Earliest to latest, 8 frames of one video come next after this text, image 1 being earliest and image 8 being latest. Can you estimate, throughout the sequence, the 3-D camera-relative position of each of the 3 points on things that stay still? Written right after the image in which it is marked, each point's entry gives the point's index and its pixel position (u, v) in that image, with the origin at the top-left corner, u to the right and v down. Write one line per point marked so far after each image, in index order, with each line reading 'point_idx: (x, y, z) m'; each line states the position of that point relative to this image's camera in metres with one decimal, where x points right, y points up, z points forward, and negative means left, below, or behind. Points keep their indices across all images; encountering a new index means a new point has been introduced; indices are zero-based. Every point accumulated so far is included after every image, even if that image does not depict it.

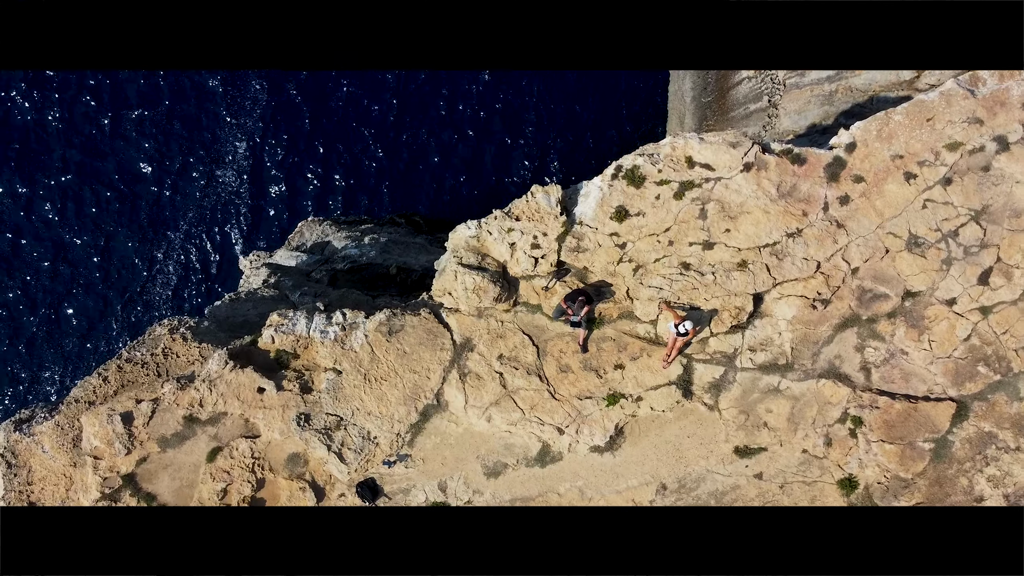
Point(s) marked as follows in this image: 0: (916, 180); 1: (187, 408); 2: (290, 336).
0: (+9.6, +2.6, +14.2) m
1: (-8.2, -3.0, +15.0) m
2: (-5.7, -1.2, +15.4) m
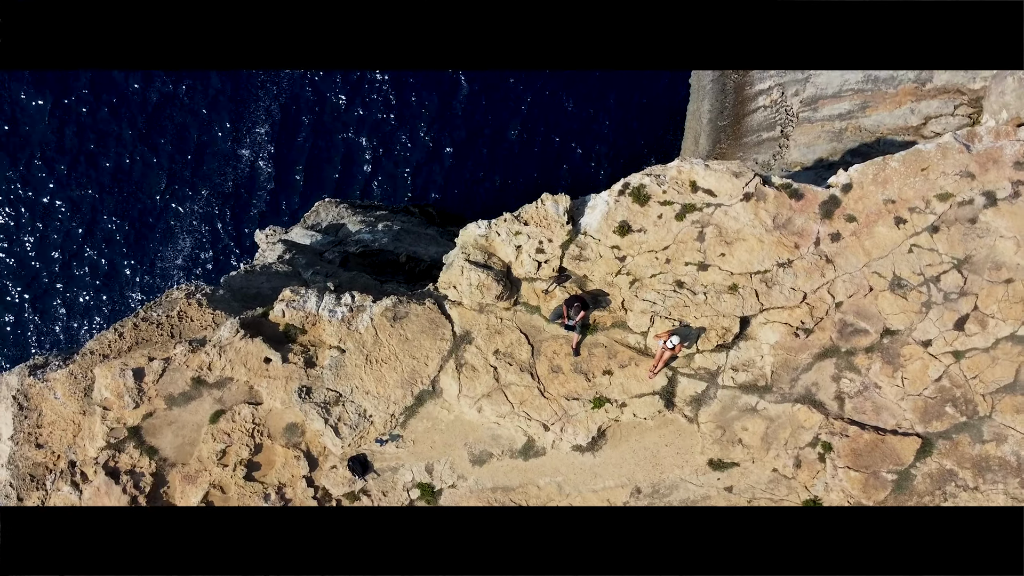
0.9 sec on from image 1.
0: (+9.8, +1.6, +14.9) m
1: (-8.4, -2.2, +15.8) m
2: (-5.8, -0.6, +16.2) m
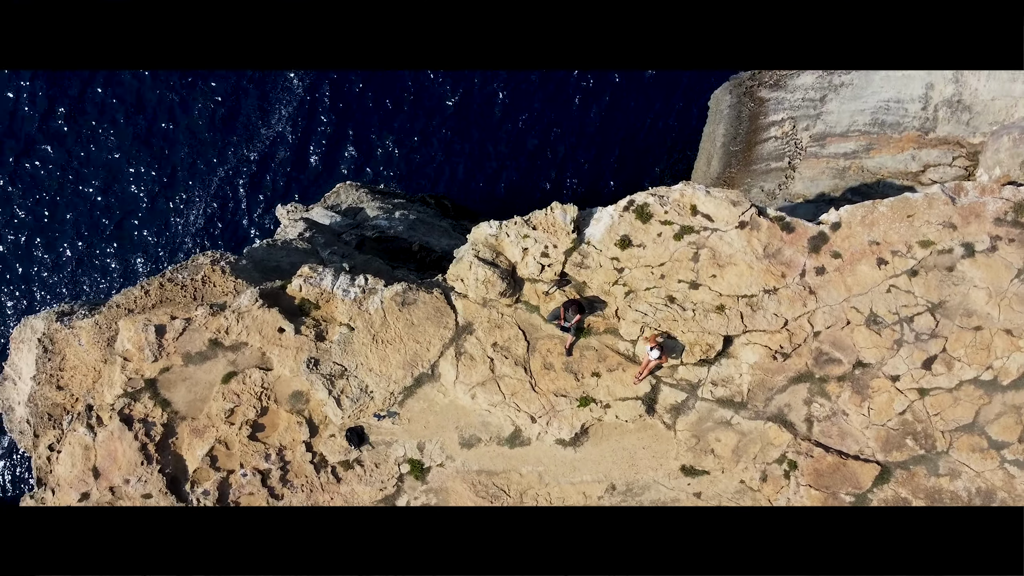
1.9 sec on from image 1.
0: (+10.0, +0.6, +16.0) m
1: (-8.5, -1.3, +17.0) m
2: (-5.7, 0.0, +17.3) m
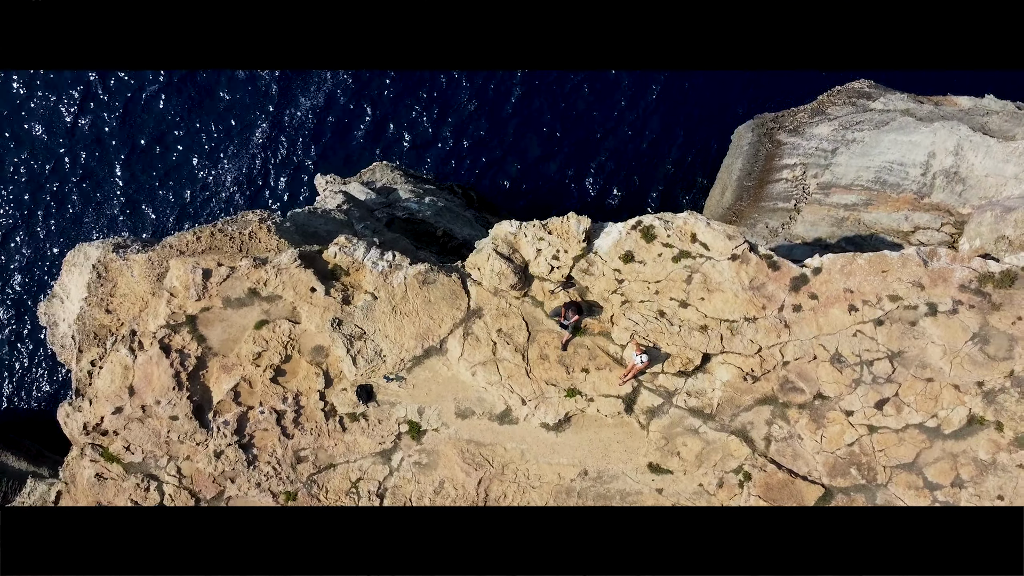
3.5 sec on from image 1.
0: (+10.3, -0.7, +17.8) m
1: (-8.3, +0.2, +19.0) m
2: (-5.3, +1.0, +19.3) m
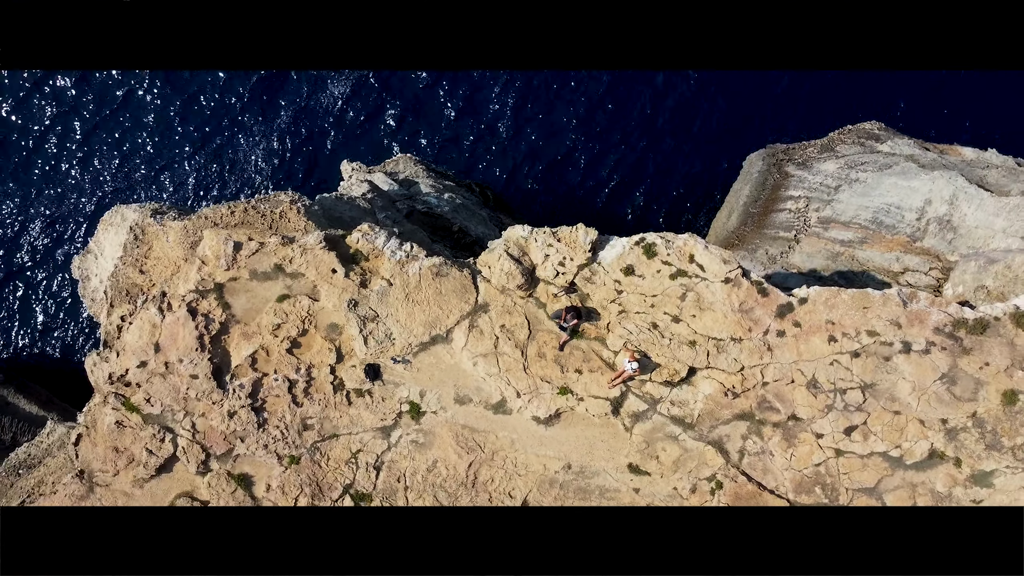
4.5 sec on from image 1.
0: (+10.4, -1.8, +19.1) m
1: (-8.0, +1.0, +20.4) m
2: (-5.0, +1.5, +20.7) m
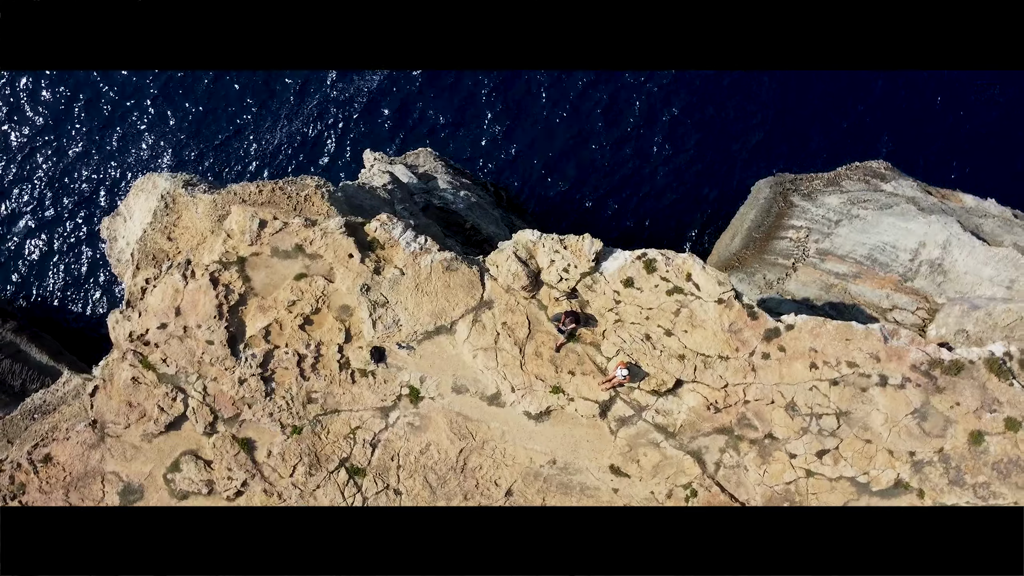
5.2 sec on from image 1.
0: (+10.3, -2.8, +20.2) m
1: (-7.7, +1.8, +21.5) m
2: (-4.6, +2.0, +21.8) m
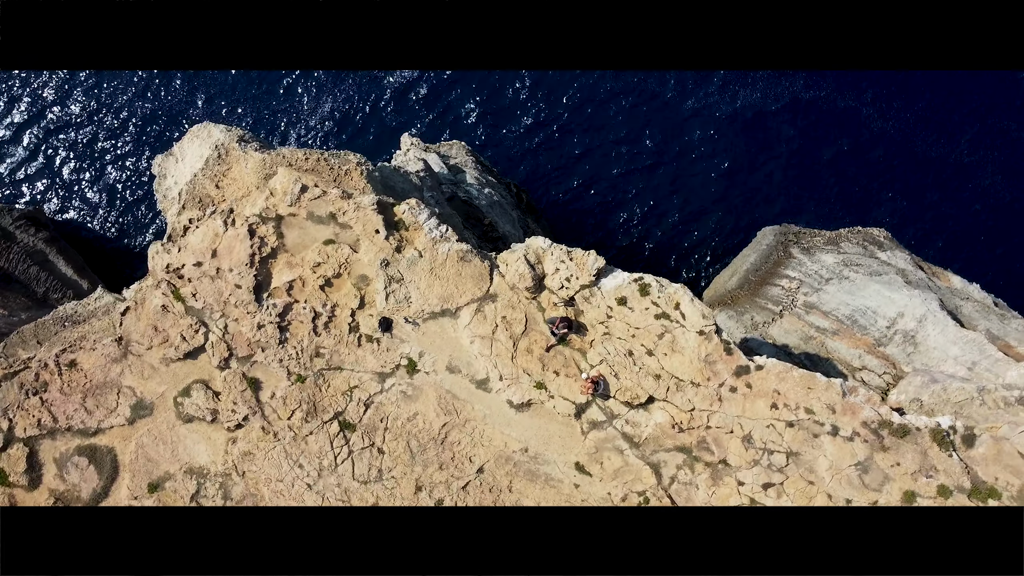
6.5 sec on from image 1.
0: (+9.9, -4.6, +22.1) m
1: (-7.0, +3.1, +23.6) m
2: (-4.0, +2.8, +23.9) m
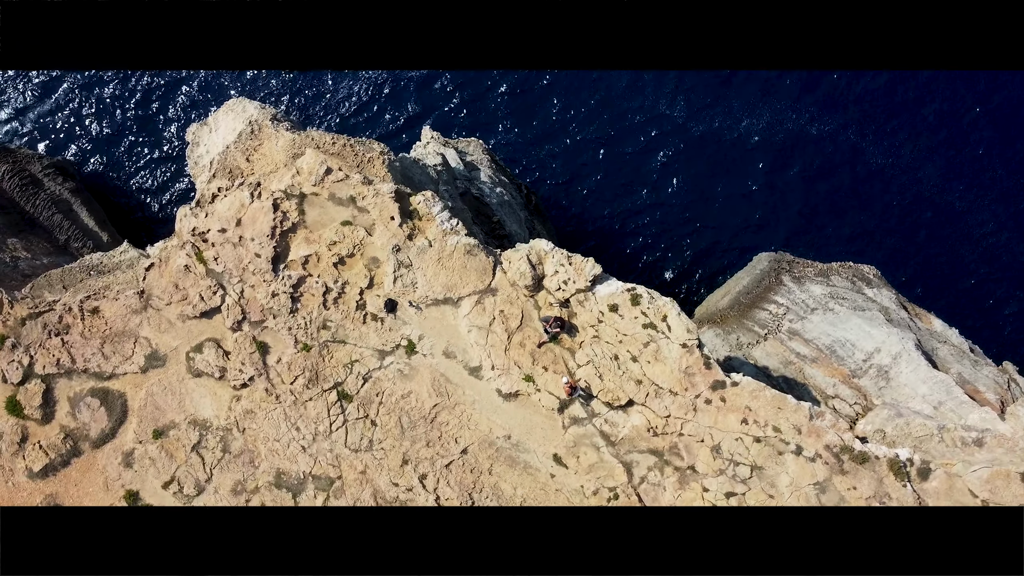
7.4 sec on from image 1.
0: (+9.3, -5.5, +23.6) m
1: (-6.6, +4.0, +25.1) m
2: (-3.6, +3.4, +25.4) m
